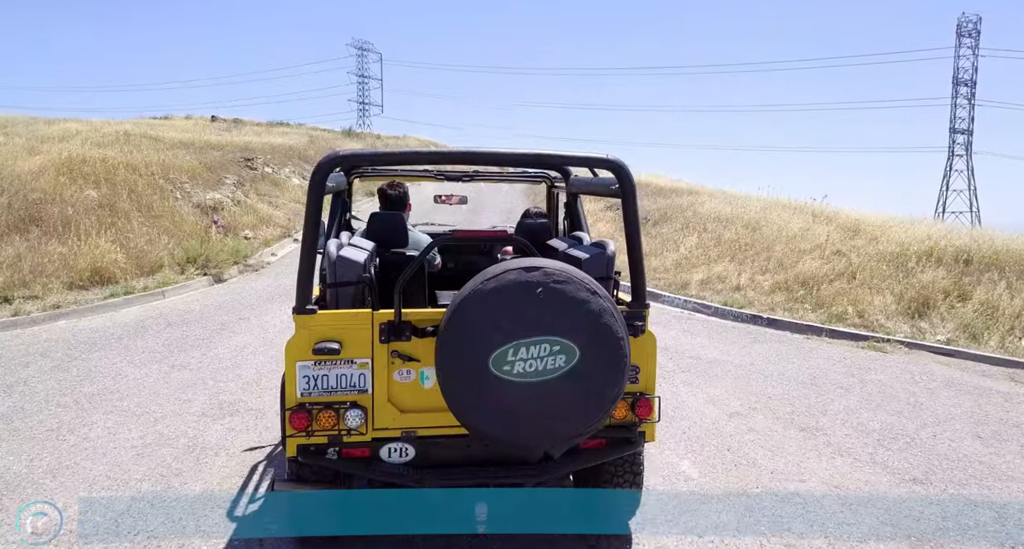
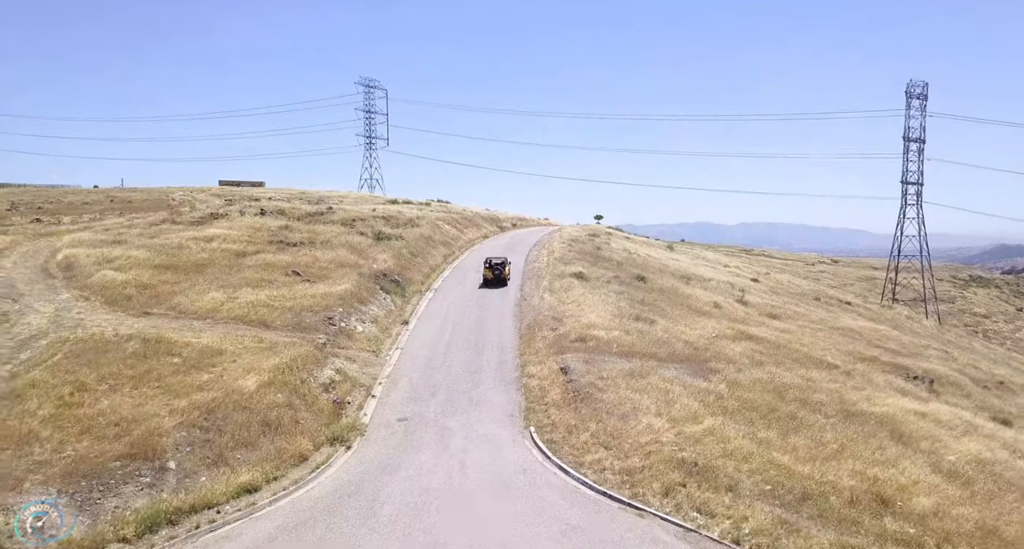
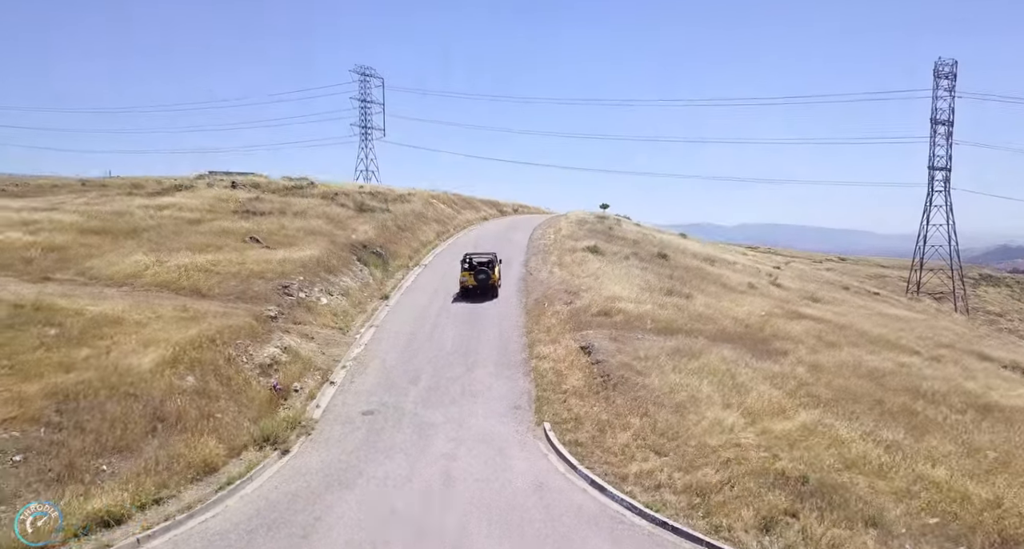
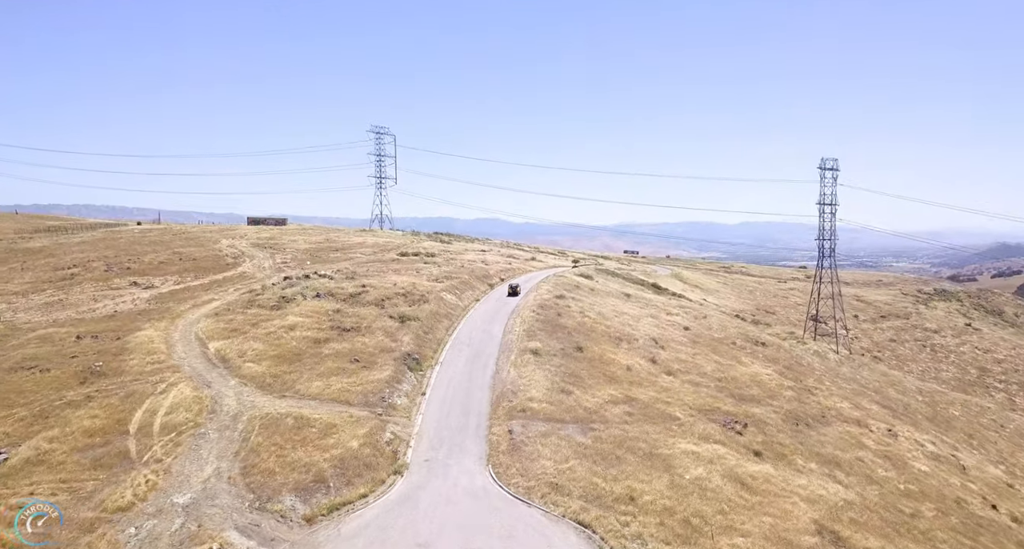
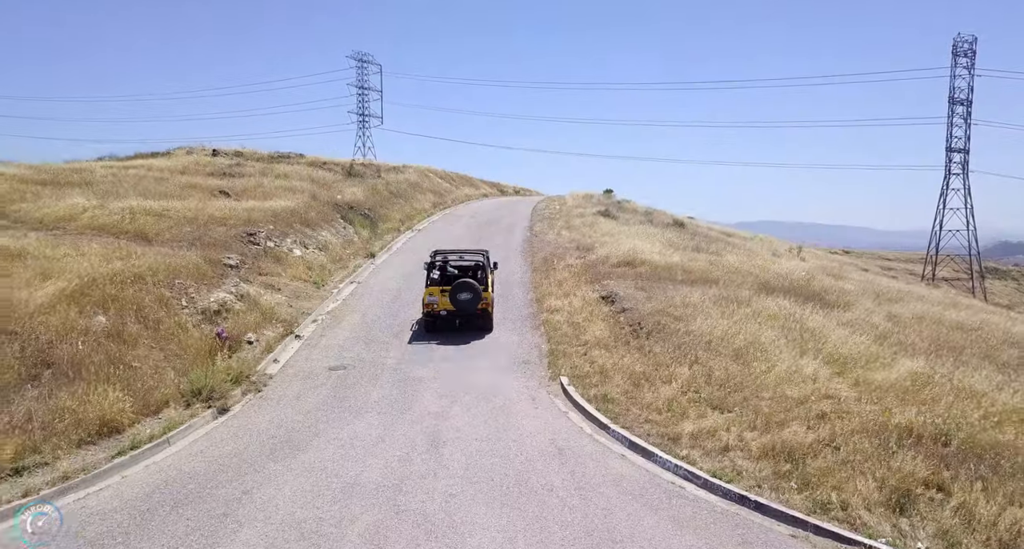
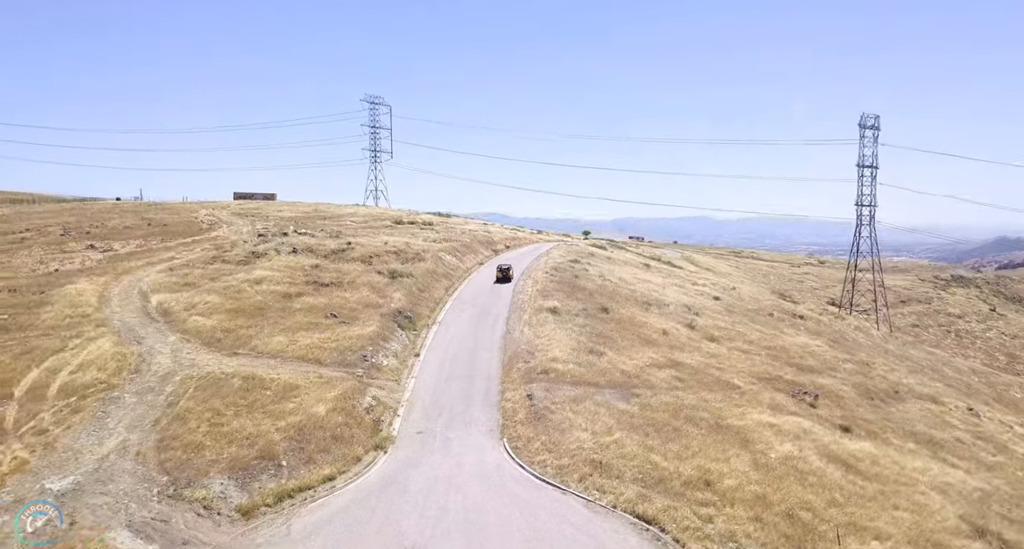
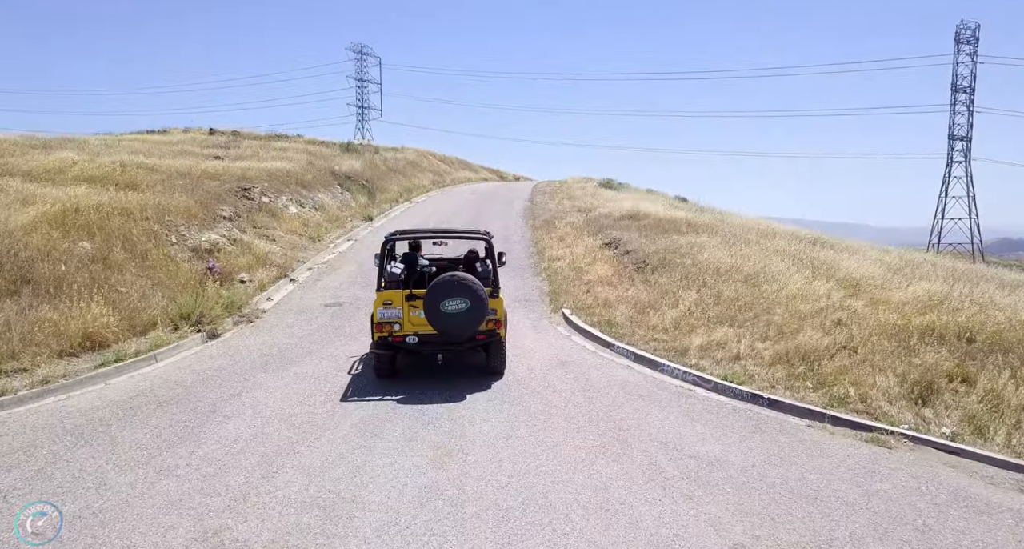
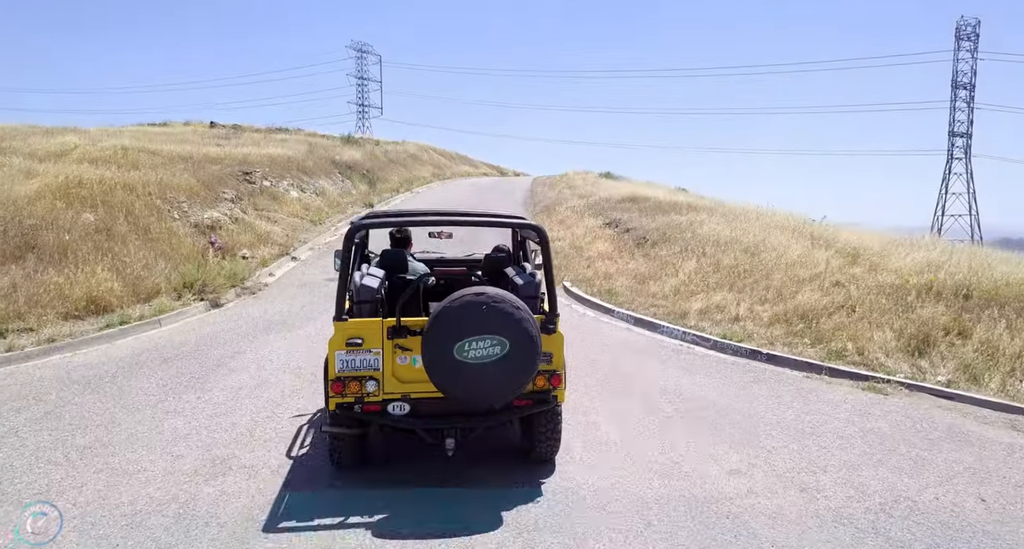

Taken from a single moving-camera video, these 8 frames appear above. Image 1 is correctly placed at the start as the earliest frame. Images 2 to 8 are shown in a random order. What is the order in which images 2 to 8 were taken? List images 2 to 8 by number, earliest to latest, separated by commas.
8, 7, 5, 3, 2, 6, 4
